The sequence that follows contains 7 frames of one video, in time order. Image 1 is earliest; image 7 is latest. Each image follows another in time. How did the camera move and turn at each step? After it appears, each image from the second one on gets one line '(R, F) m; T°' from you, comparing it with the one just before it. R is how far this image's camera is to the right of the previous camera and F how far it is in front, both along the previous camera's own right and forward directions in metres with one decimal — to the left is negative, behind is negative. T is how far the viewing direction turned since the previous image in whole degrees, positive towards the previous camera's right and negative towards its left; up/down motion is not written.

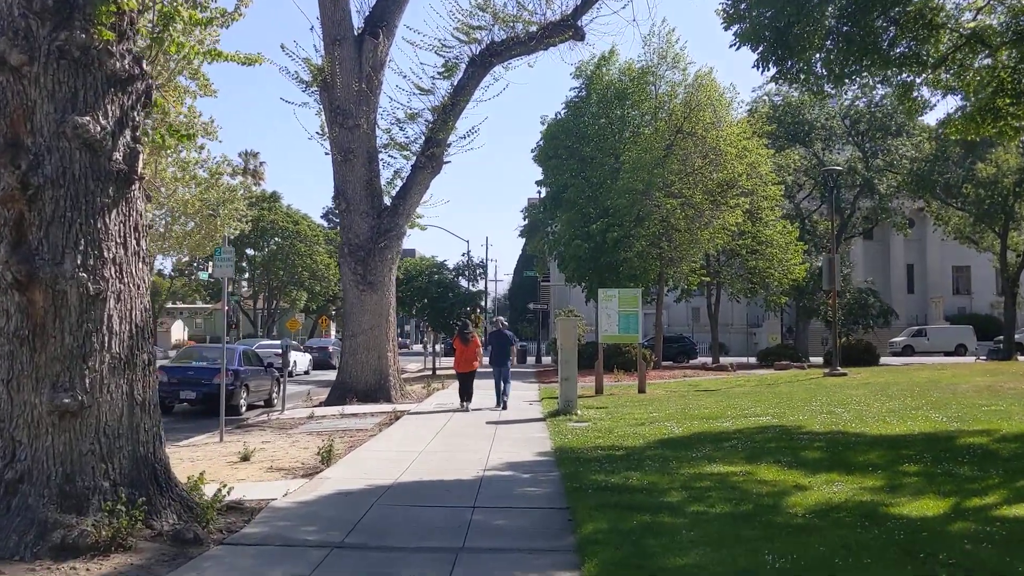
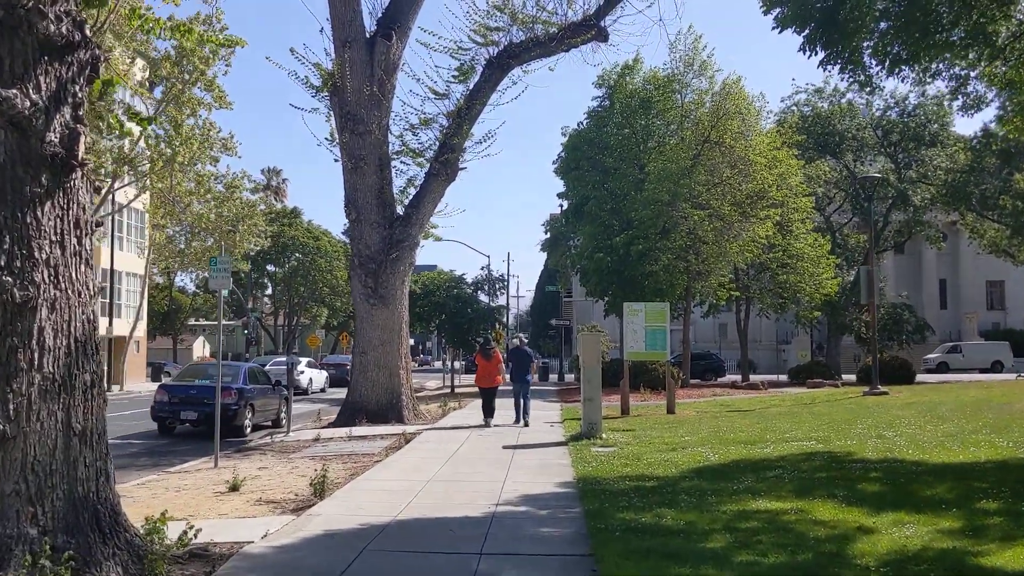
(+0.1, +1.1) m; -2°
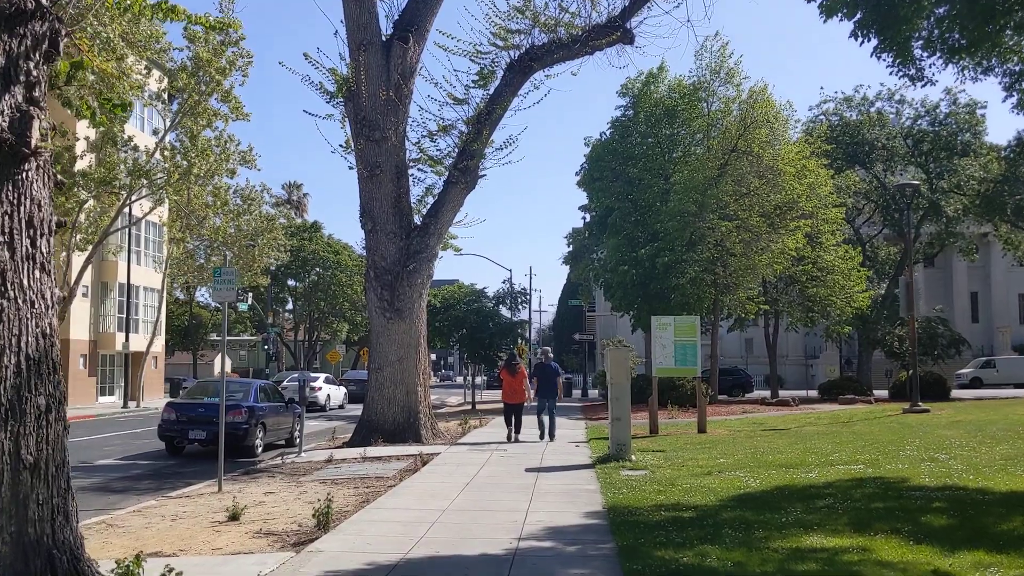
(0.0, +0.8) m; -1°
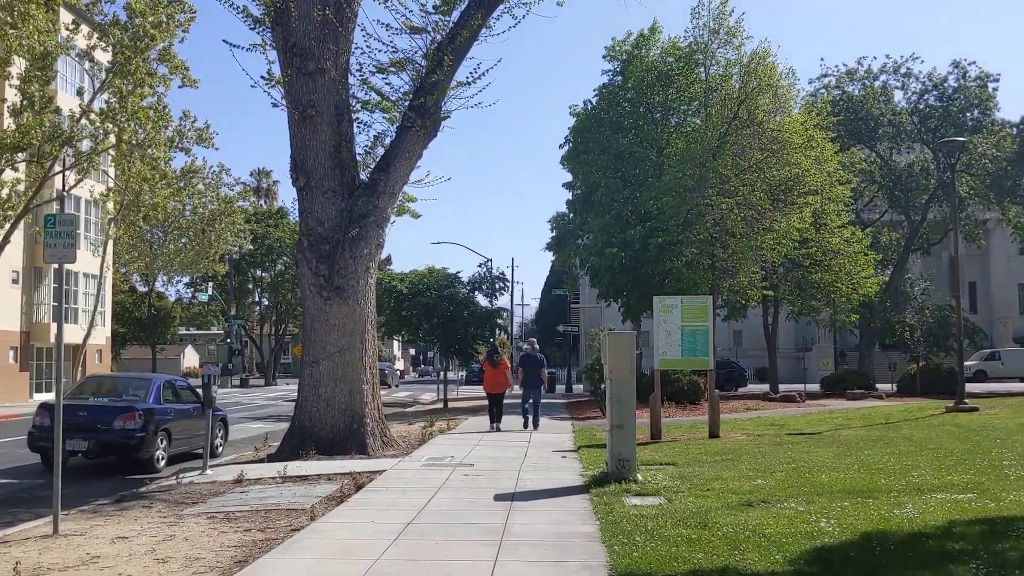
(+0.2, +3.4) m; +1°
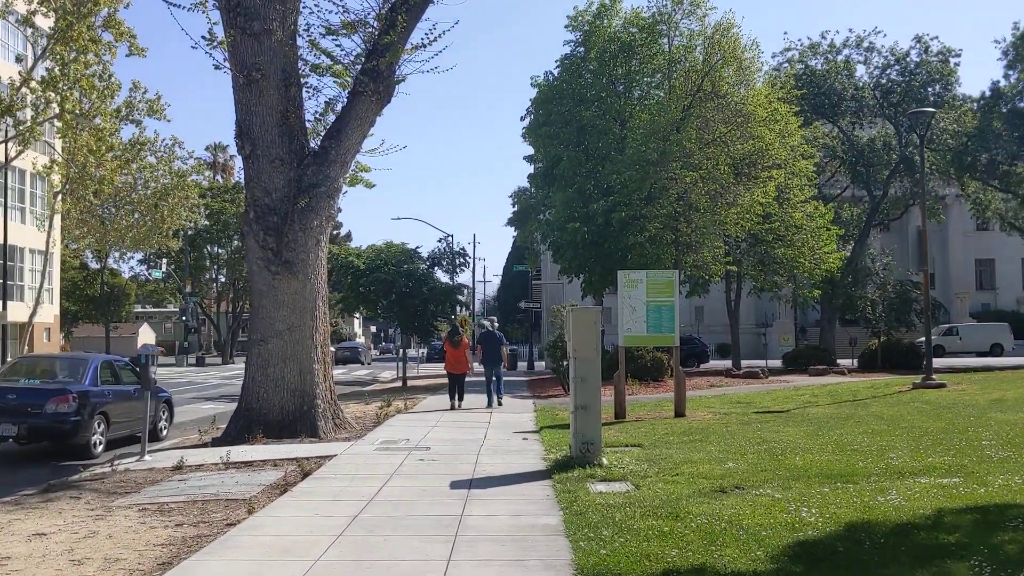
(+0.1, +0.6) m; +2°
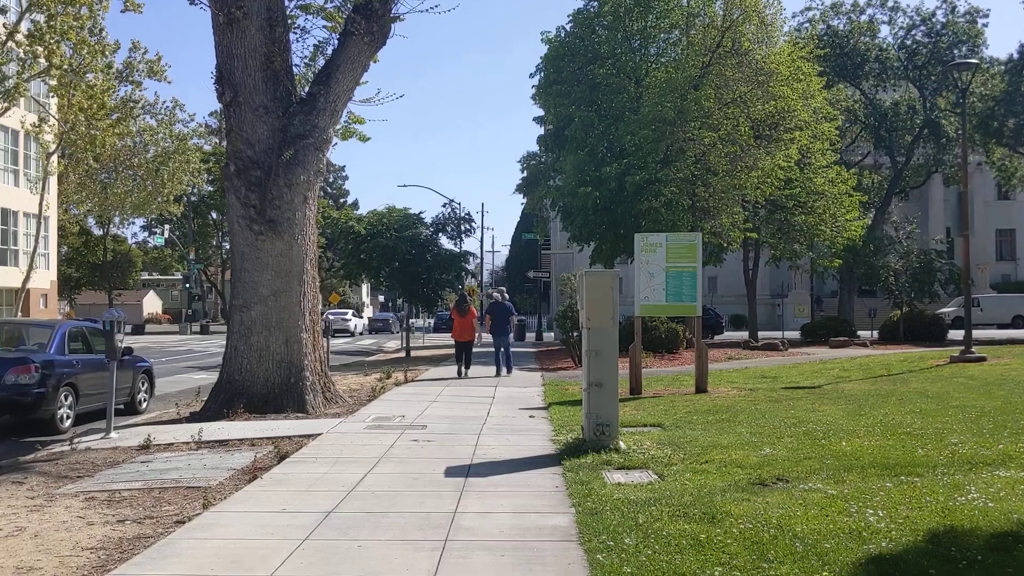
(0.0, +1.2) m; -1°
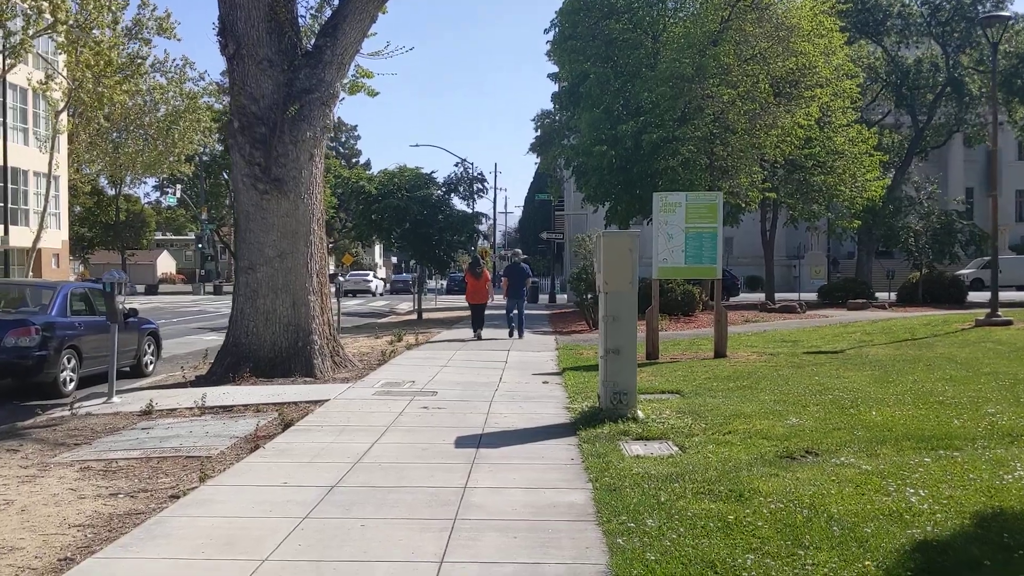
(0.0, +0.4) m; -1°
